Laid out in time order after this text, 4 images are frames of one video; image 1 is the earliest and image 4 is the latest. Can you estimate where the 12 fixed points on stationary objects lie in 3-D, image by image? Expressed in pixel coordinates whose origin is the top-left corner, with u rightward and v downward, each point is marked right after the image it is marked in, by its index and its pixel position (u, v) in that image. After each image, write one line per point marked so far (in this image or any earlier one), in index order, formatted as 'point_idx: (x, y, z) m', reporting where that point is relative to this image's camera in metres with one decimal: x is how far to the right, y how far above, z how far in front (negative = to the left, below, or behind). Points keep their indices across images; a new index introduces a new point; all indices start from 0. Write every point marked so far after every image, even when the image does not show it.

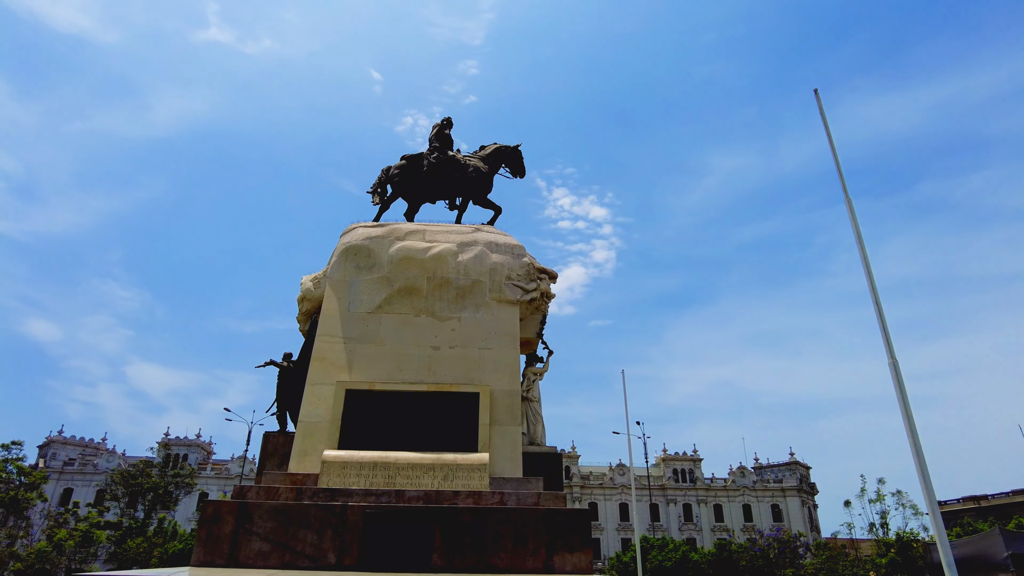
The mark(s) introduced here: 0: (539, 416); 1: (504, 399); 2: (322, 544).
0: (+0.5, -2.3, +10.5) m
1: (-0.1, -1.8, +9.2) m
2: (-2.3, -3.1, +7.1) m
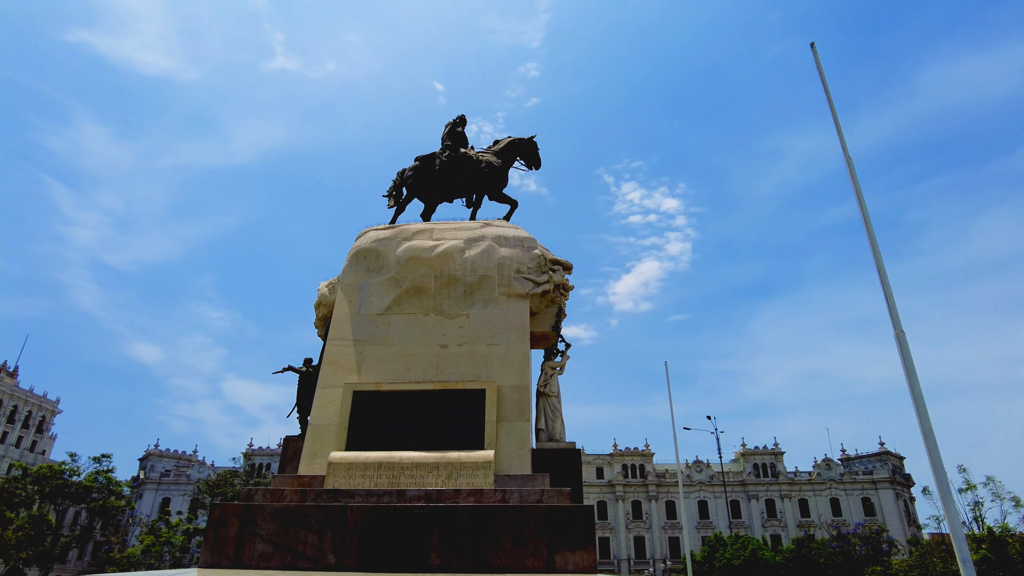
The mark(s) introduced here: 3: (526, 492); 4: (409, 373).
0: (+0.8, -2.2, +10.3) m
1: (0.0, -1.7, +9.0) m
2: (-2.3, -3.1, +7.2) m
3: (+0.2, -2.6, +7.6) m
4: (-1.6, -1.3, +9.3) m
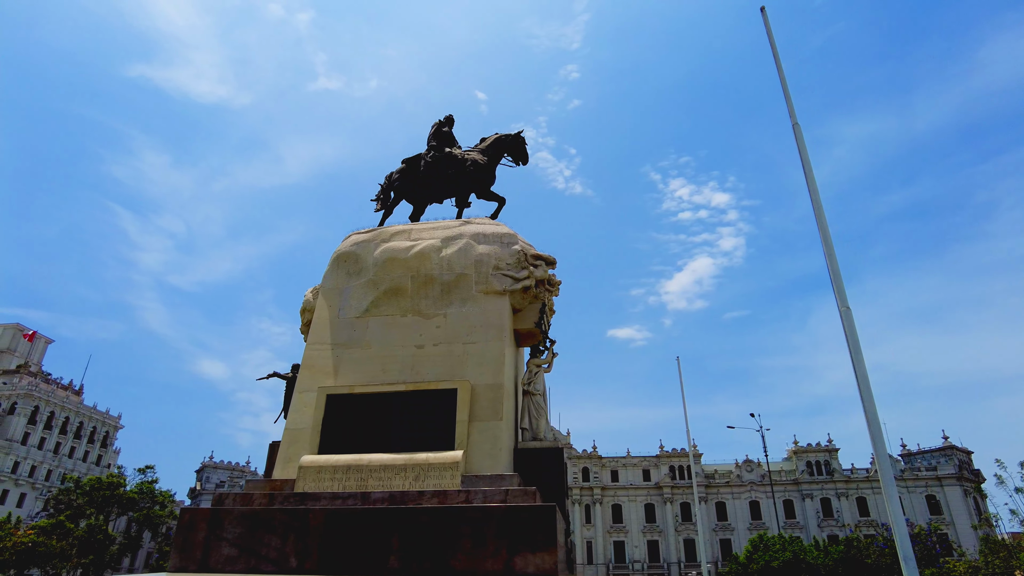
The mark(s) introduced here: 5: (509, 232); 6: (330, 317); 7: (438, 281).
0: (+0.5, -2.1, +10.0) m
1: (-0.4, -1.6, +8.8) m
2: (-2.8, -3.2, +7.1) m
3: (-0.3, -2.6, +7.3) m
4: (-2.0, -1.4, +9.2) m
5: (-0.1, +1.0, +10.6) m
6: (-3.1, -0.5, +10.0) m
7: (-1.3, +0.1, +10.0) m
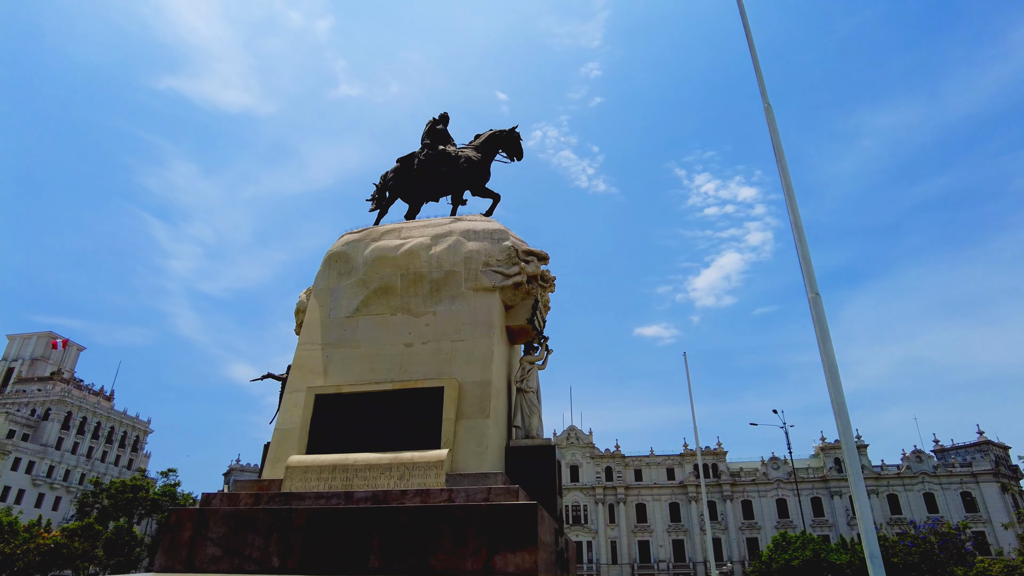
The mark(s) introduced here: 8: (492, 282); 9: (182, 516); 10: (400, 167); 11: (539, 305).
0: (+0.4, -2.0, +9.9) m
1: (-0.6, -1.5, +8.7) m
2: (-3.0, -3.2, +7.1) m
3: (-0.5, -2.5, +7.2) m
4: (-2.2, -1.3, +9.2) m
5: (-0.2, +1.1, +10.5) m
6: (-3.3, -0.5, +10.0) m
7: (-1.4, +0.2, +9.9) m
8: (-0.4, +0.1, +9.8) m
9: (-4.3, -3.0, +7.5) m
10: (-2.5, +2.7, +13.0) m
11: (+0.5, -0.3, +10.5) m
